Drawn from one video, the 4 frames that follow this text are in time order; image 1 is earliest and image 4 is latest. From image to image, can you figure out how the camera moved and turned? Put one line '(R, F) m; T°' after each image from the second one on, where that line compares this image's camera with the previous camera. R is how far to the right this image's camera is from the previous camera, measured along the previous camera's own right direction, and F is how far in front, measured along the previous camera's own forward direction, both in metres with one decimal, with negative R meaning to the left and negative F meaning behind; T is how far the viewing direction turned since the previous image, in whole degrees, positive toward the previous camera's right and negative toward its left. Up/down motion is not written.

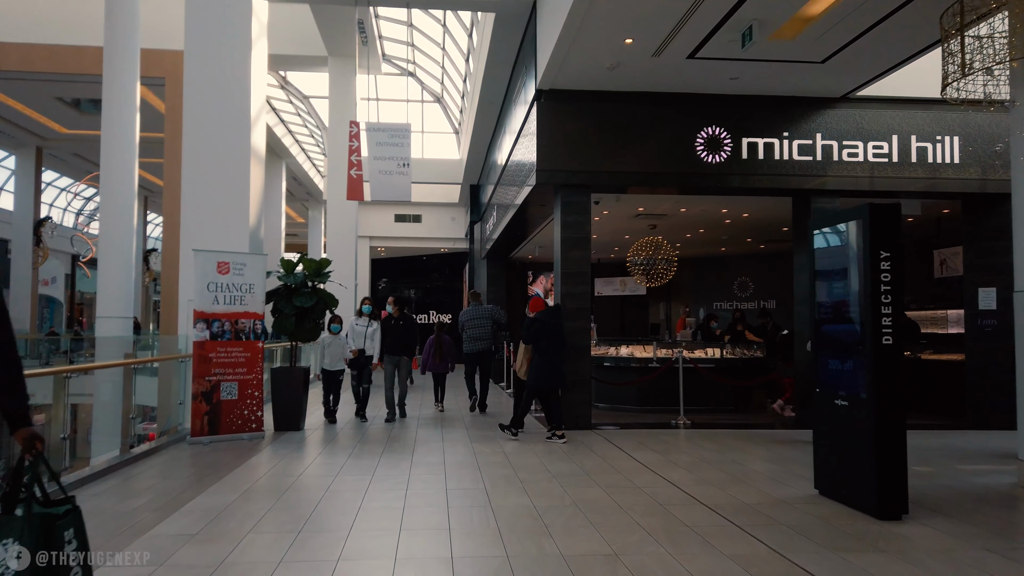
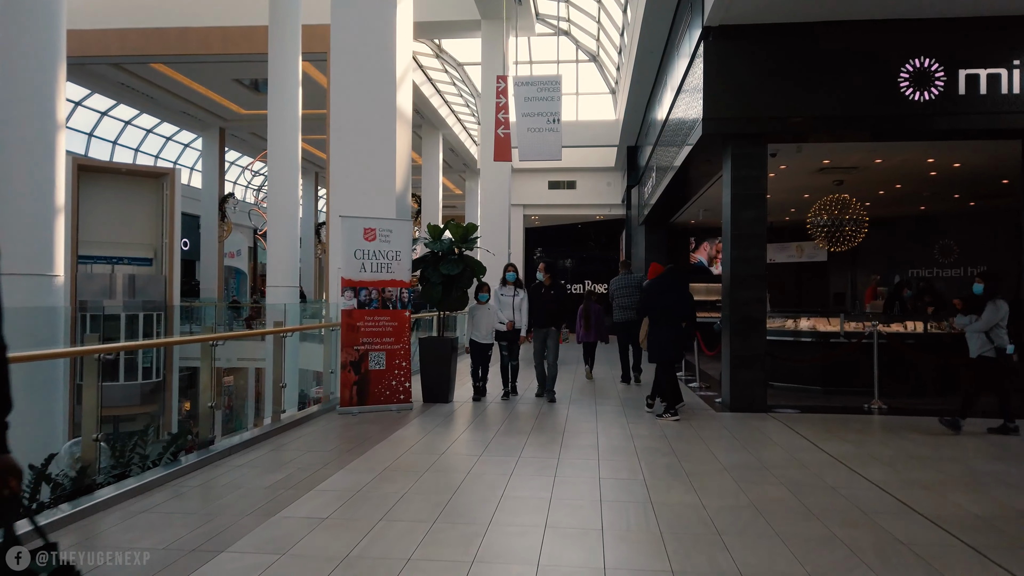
(0.0, +0.7) m; -12°
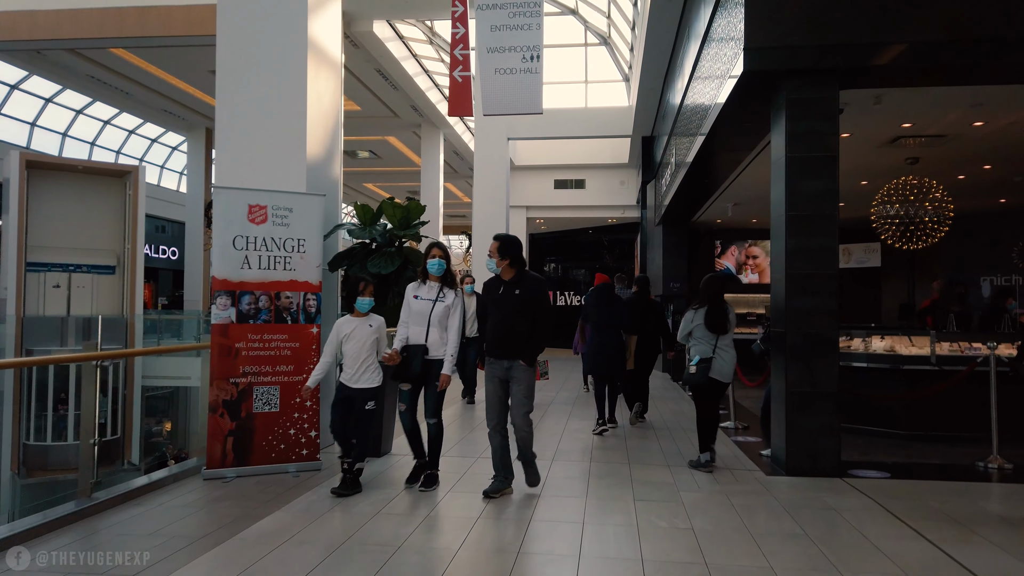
(+0.4, +2.4) m; -1°
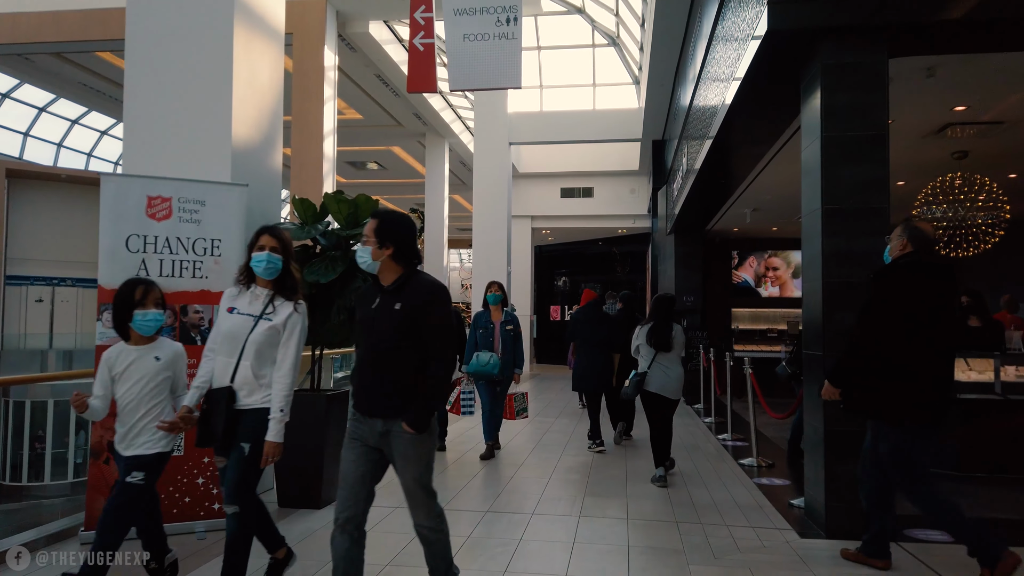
(+0.3, +1.1) m; -1°
